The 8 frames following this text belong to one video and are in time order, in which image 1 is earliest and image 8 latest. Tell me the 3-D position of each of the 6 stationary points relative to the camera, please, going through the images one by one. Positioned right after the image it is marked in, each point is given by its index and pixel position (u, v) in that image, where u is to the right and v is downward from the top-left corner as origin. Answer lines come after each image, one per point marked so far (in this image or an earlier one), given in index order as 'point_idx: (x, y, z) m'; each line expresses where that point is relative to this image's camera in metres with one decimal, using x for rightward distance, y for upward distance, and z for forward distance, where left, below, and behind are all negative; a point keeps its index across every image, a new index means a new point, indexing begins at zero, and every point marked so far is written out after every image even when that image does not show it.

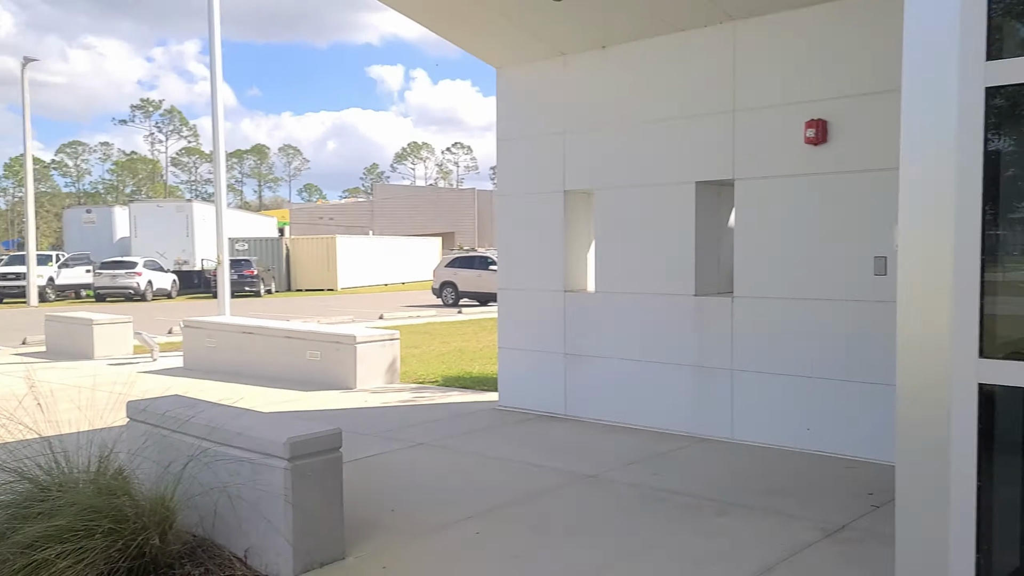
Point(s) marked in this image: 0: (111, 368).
0: (-5.6, -1.1, +11.6) m
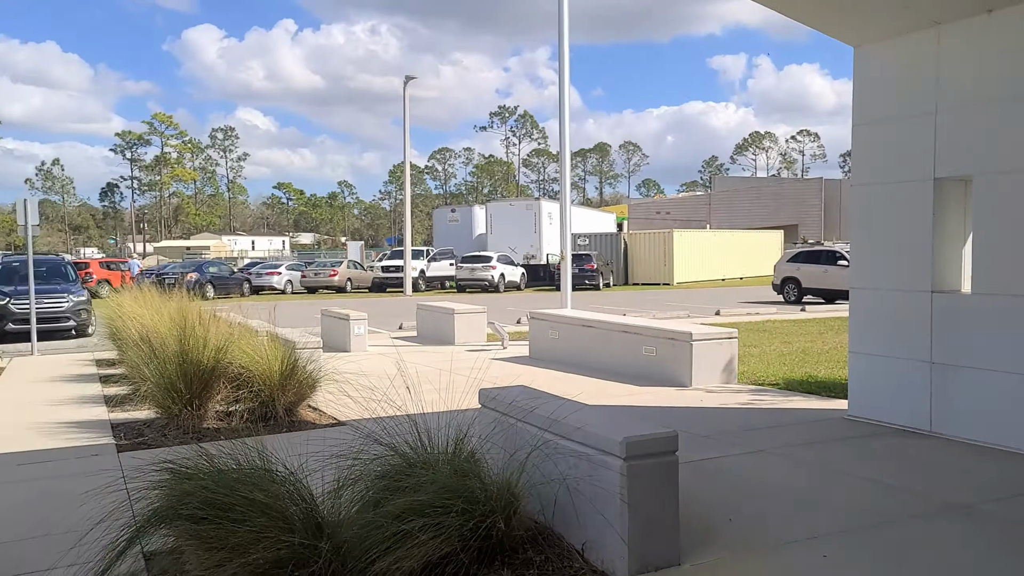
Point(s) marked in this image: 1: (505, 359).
0: (-0.7, -1.0, +12.7) m
1: (-0.1, -1.0, +11.9) m
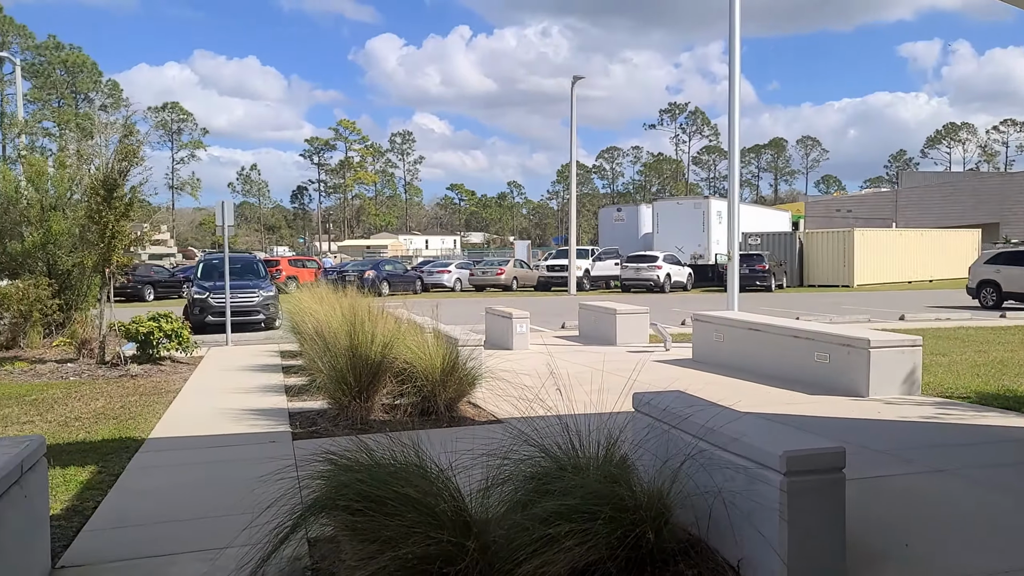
0: (+1.8, -1.0, +12.6) m
1: (+2.1, -1.0, +11.6) m
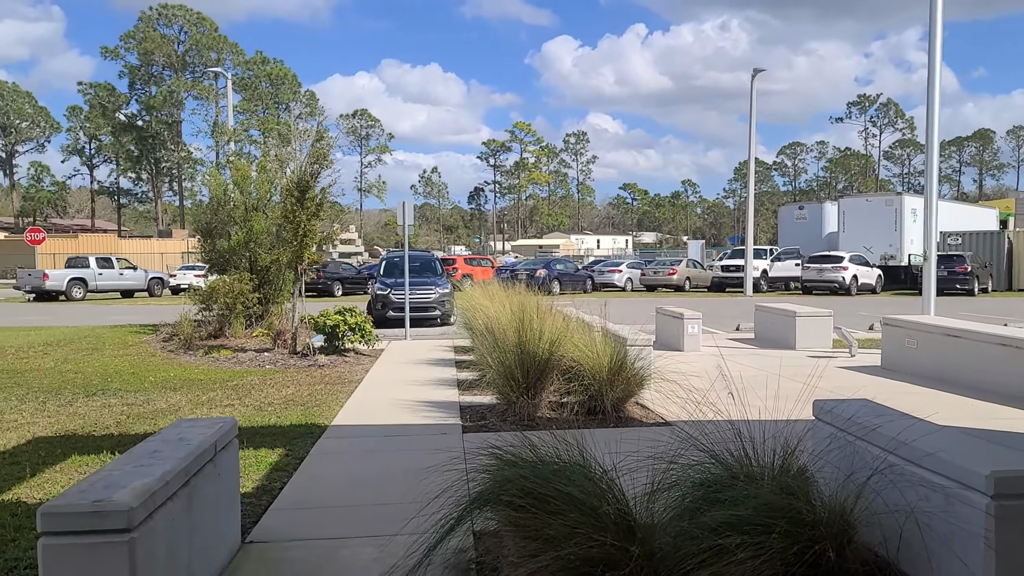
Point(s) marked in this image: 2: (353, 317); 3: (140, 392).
0: (+4.2, -1.0, +11.9) m
1: (+4.4, -1.1, +10.9) m
2: (-2.4, -0.4, +12.8) m
3: (-4.4, -1.2, +9.8) m
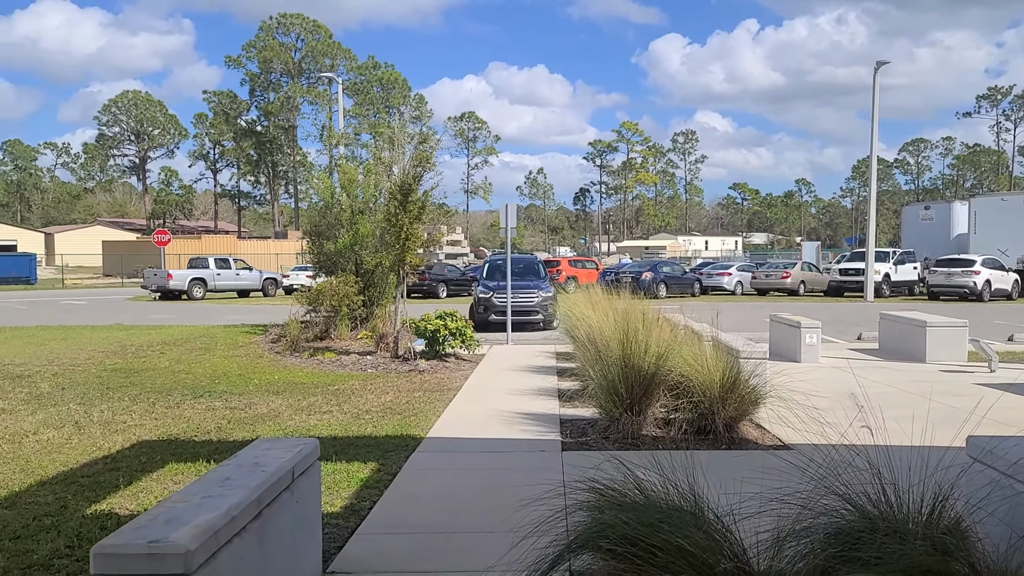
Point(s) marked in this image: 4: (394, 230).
0: (+5.6, -1.2, +10.9) m
1: (+5.7, -1.2, +9.9) m
2: (-0.9, -0.5, +12.6) m
3: (-3.2, -1.3, +9.9) m
4: (-1.8, +0.9, +12.7) m
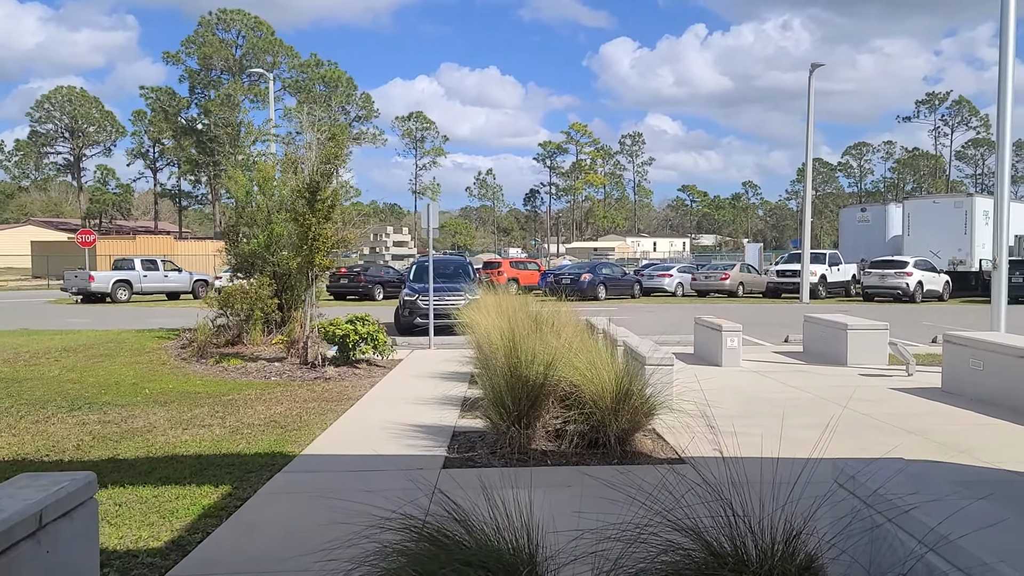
0: (+4.5, -1.2, +10.7) m
1: (+4.6, -1.2, +9.7) m
2: (-2.1, -0.6, +12.1) m
3: (-4.2, -1.3, +9.2) m
4: (-3.1, +0.8, +12.1) m
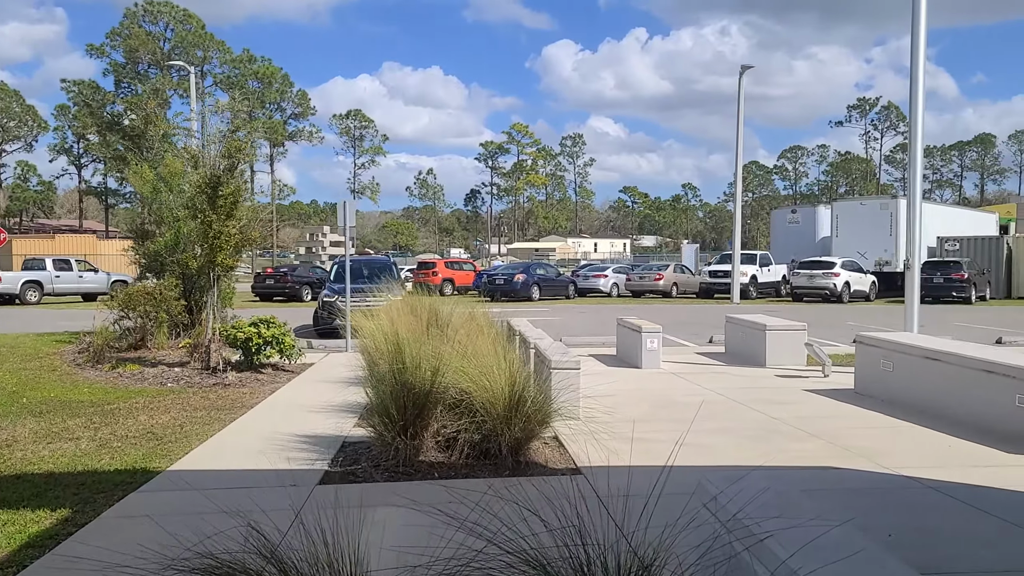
0: (+3.3, -1.2, +10.6) m
1: (+3.5, -1.2, +9.6) m
2: (-3.3, -0.6, +11.5) m
3: (-5.2, -1.3, +8.5) m
4: (-4.3, +0.8, +11.5) m
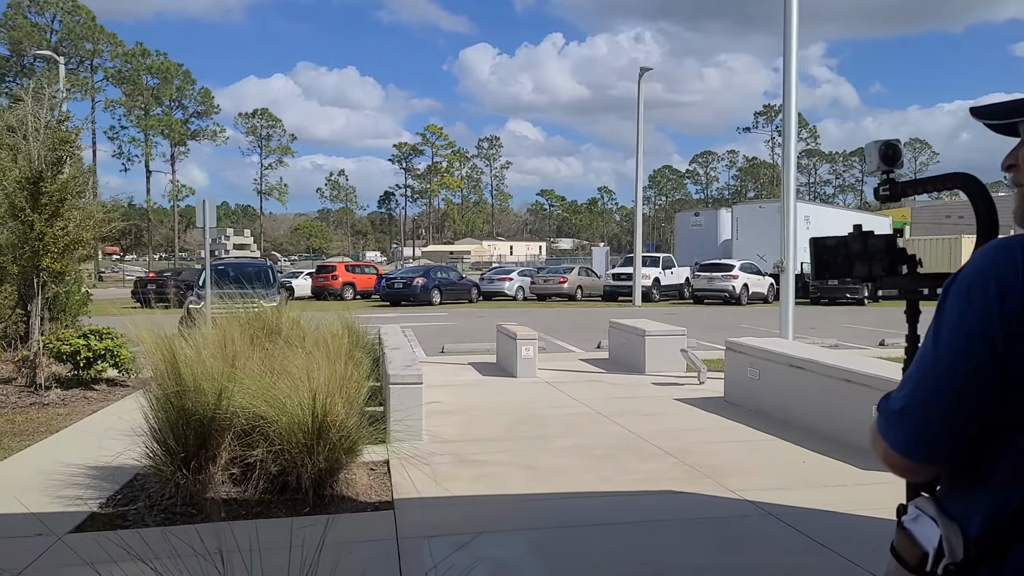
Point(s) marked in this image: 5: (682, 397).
0: (+1.7, -1.2, +10.1) m
1: (+1.9, -1.2, +9.1) m
2: (-5.1, -0.7, +10.4) m
3: (-6.7, -1.4, +7.2) m
4: (-6.0, +0.7, +10.3) m
5: (+2.0, -1.3, +9.6) m
